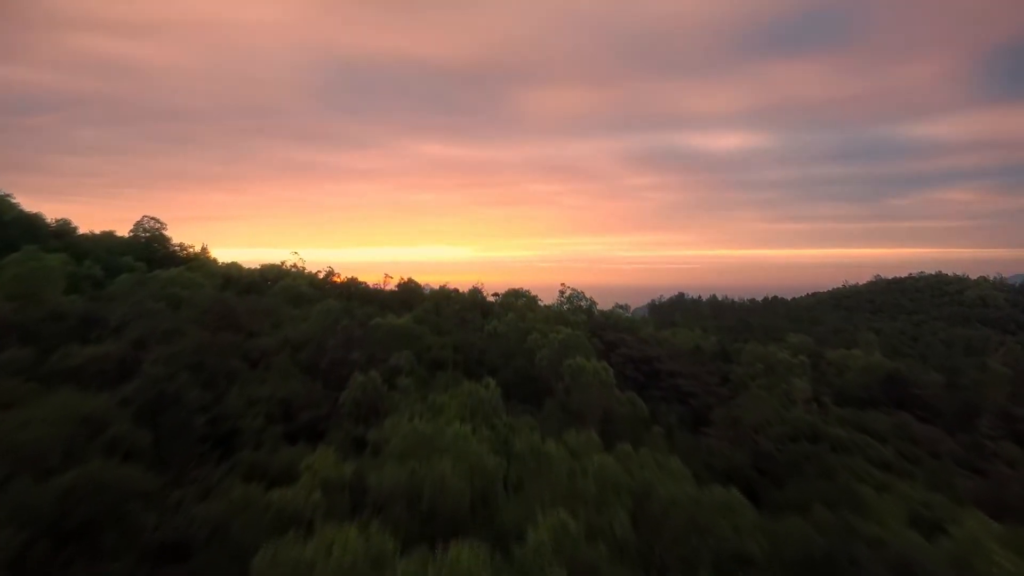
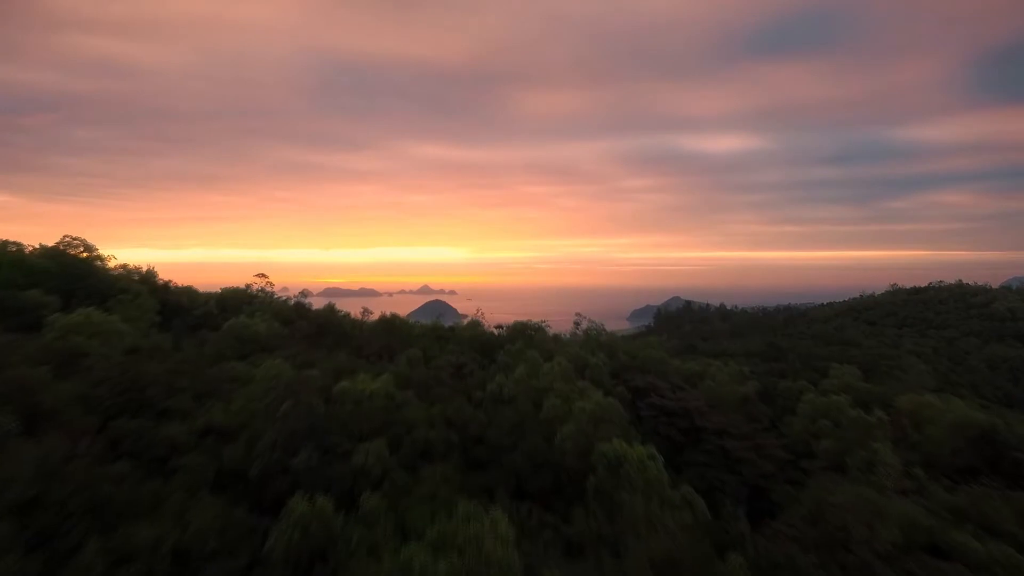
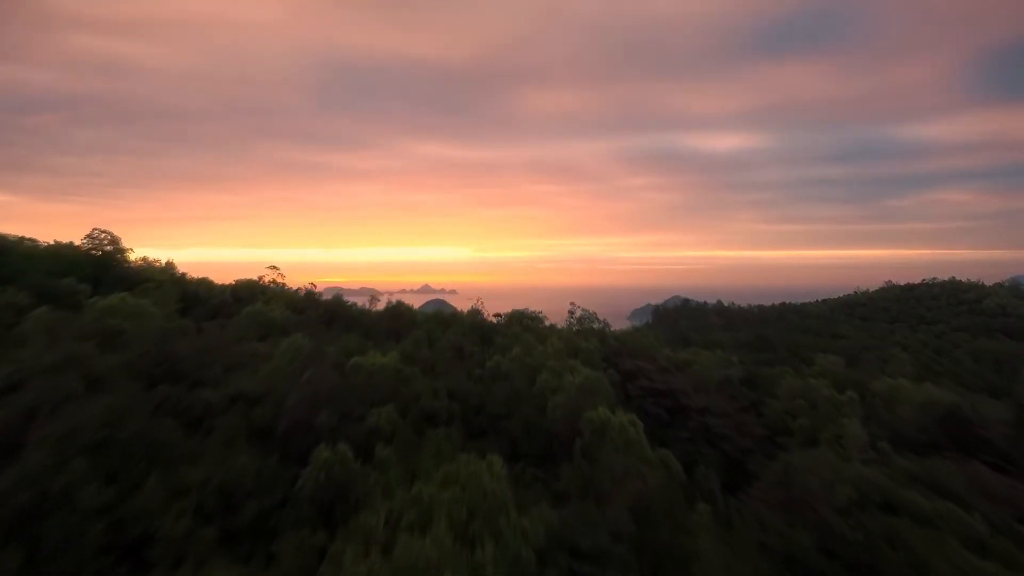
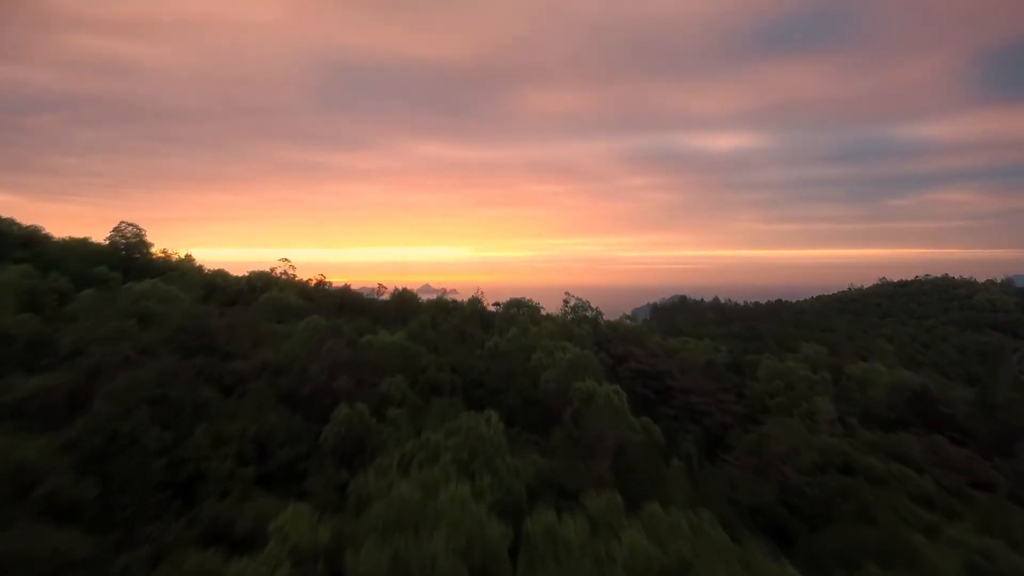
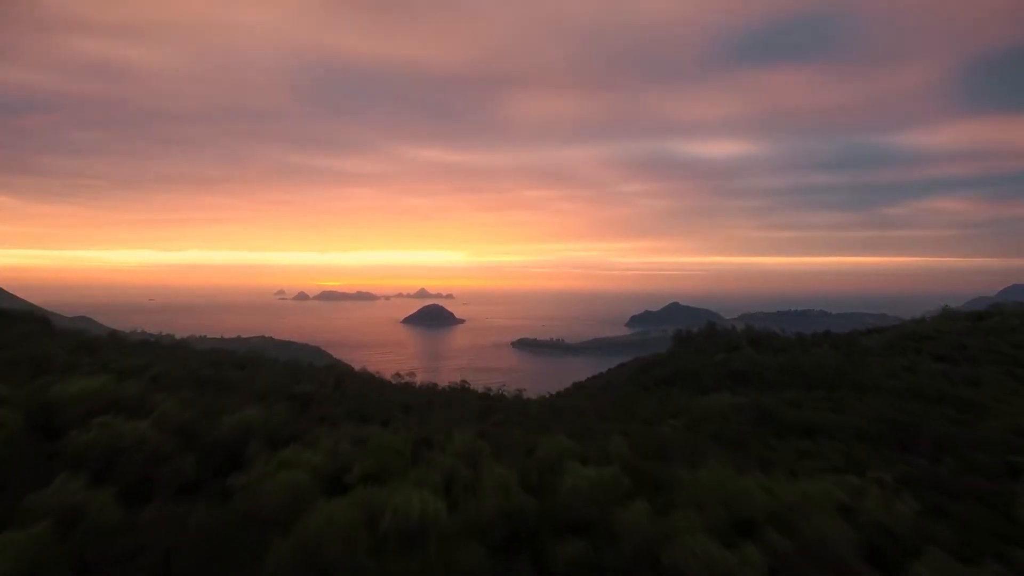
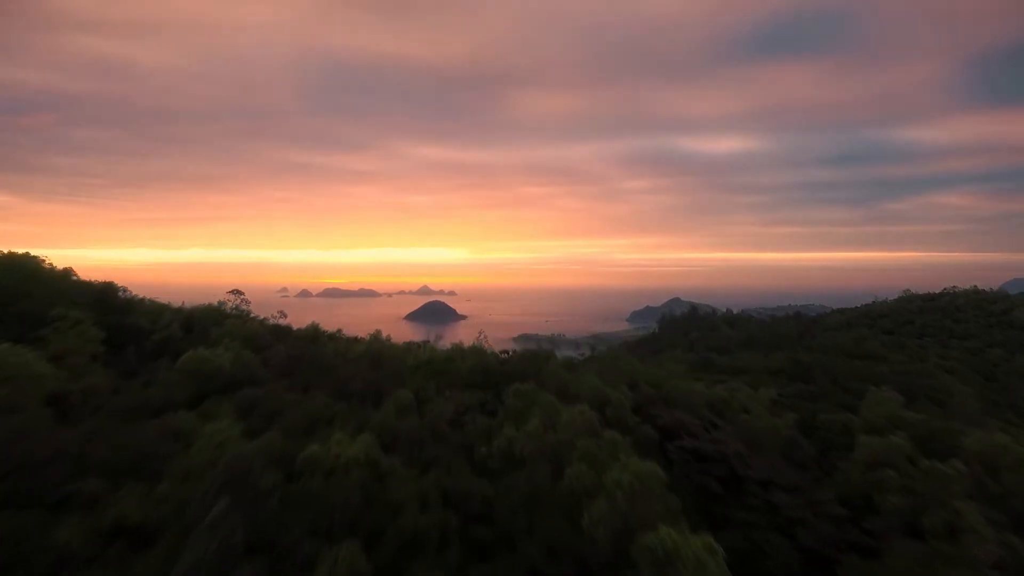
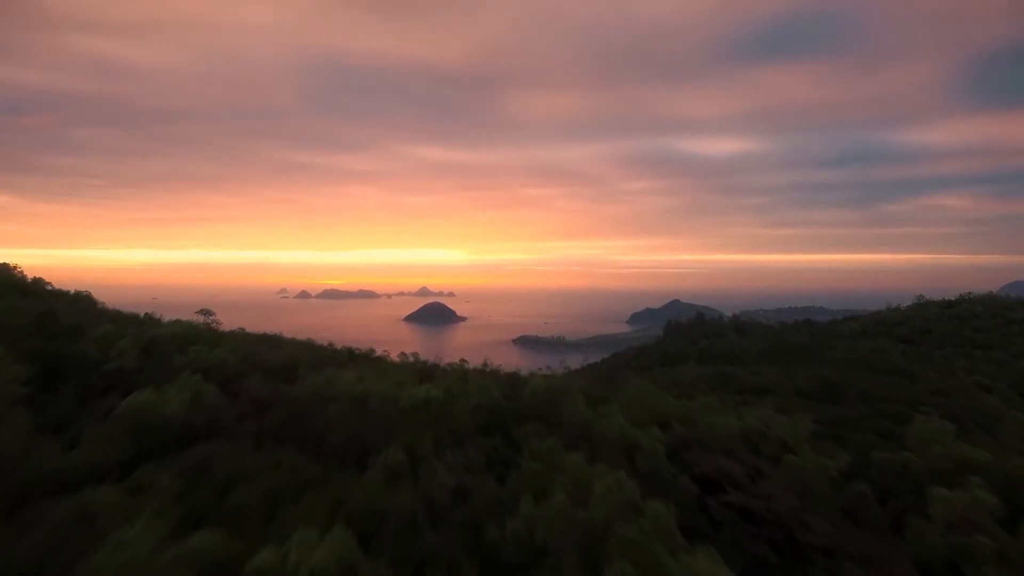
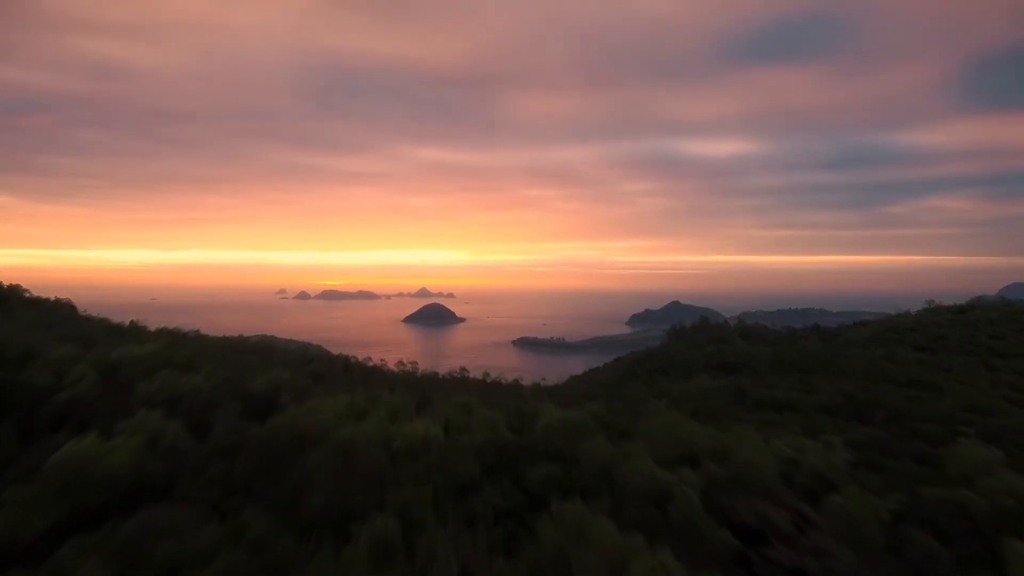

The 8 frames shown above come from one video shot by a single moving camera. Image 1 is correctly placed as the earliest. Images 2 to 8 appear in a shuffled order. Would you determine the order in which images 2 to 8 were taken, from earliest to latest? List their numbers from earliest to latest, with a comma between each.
4, 3, 2, 6, 7, 8, 5
